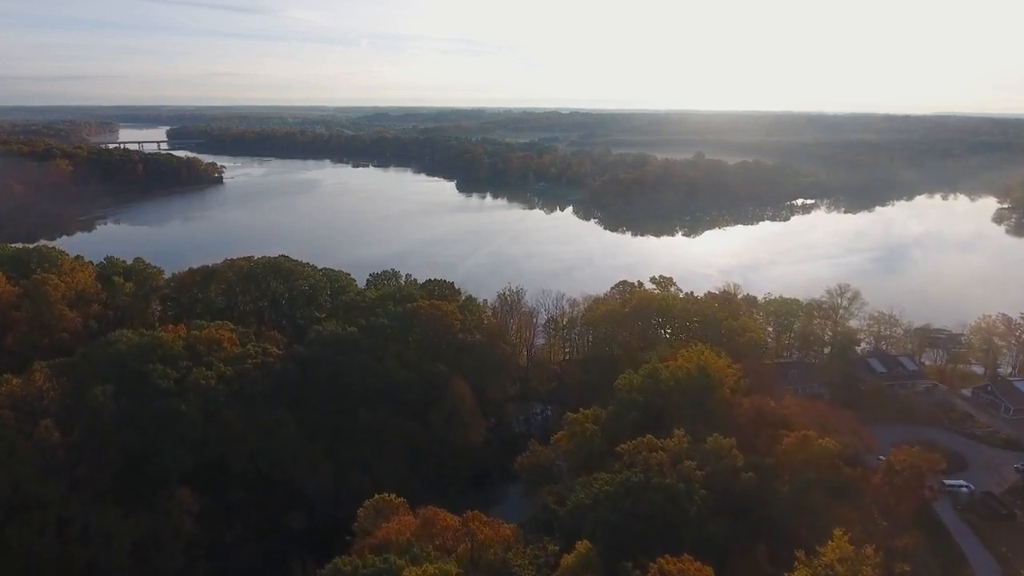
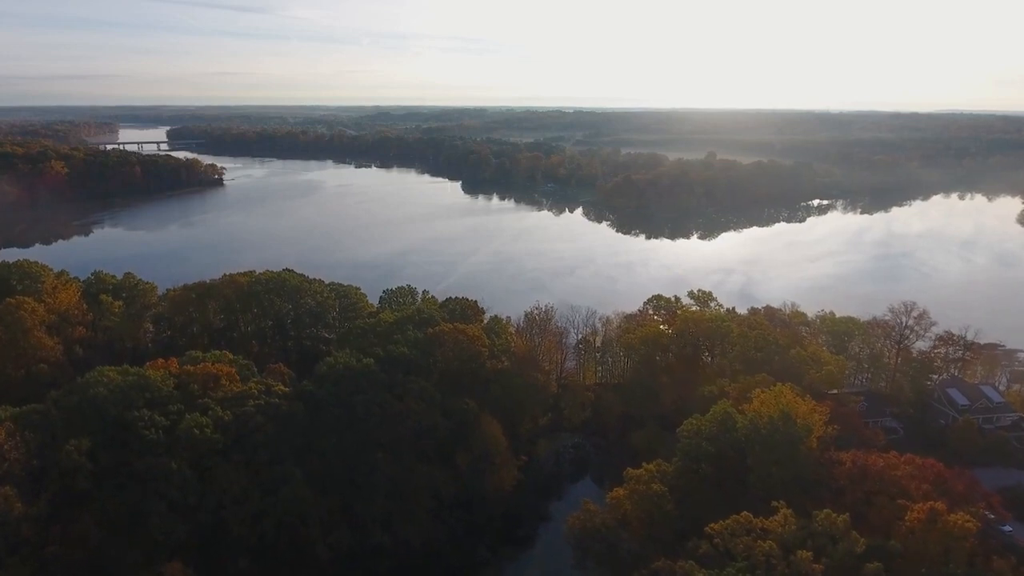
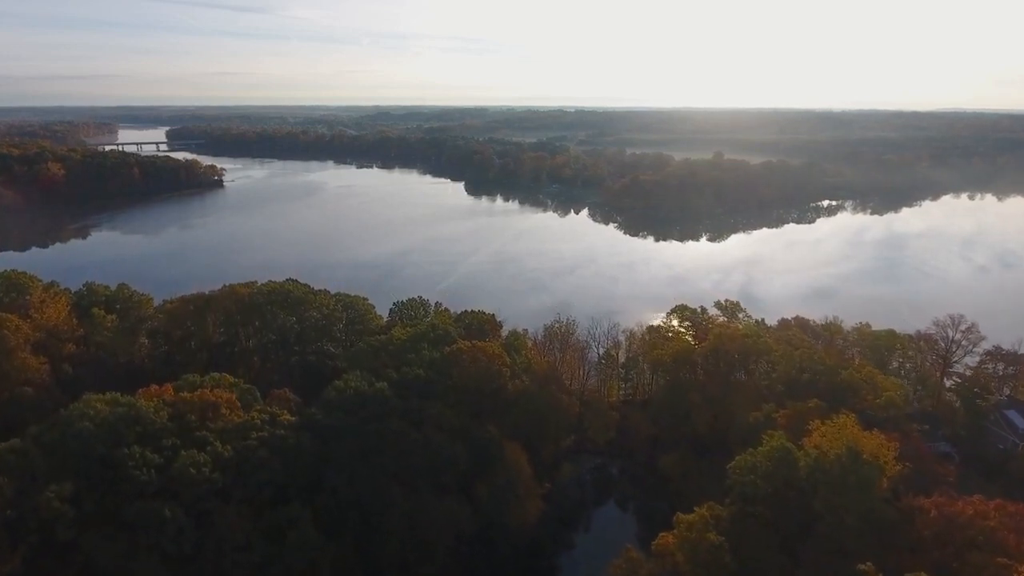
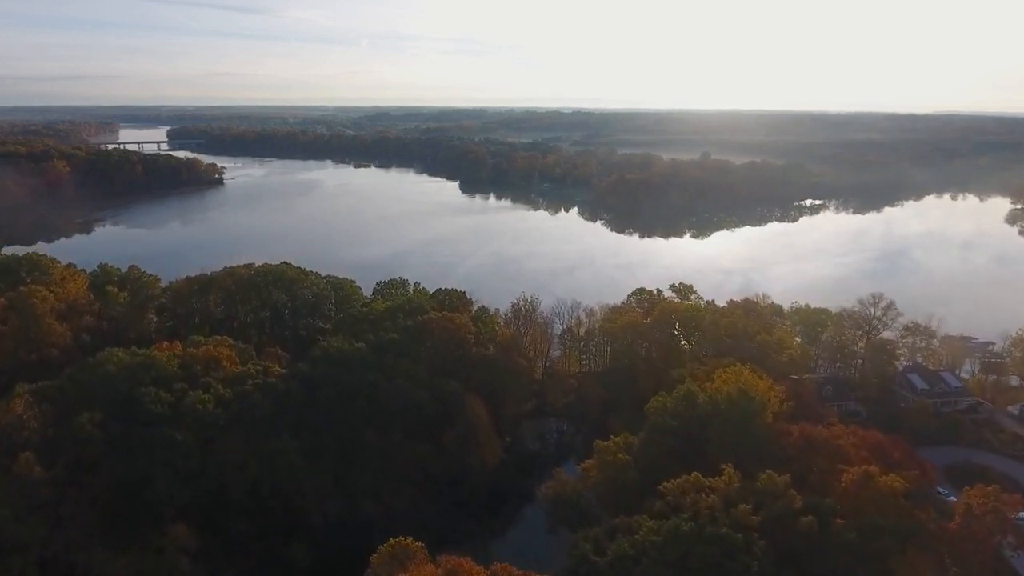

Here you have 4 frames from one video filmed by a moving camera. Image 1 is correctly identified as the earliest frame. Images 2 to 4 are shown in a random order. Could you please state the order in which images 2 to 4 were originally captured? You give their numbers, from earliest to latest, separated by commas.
4, 2, 3
